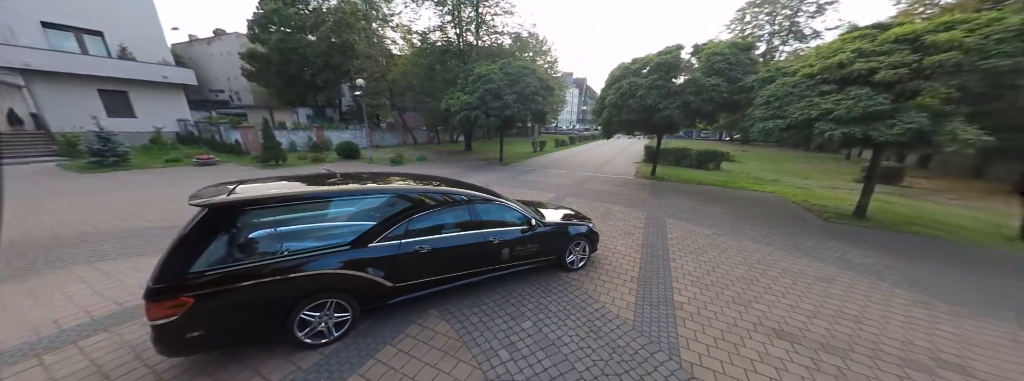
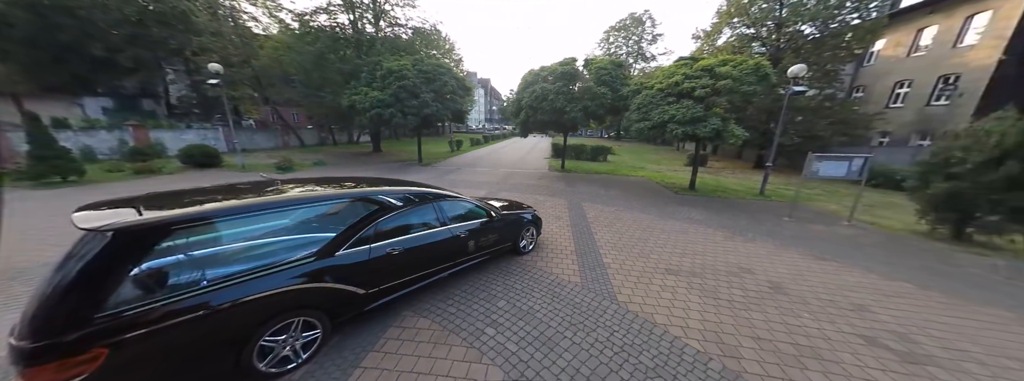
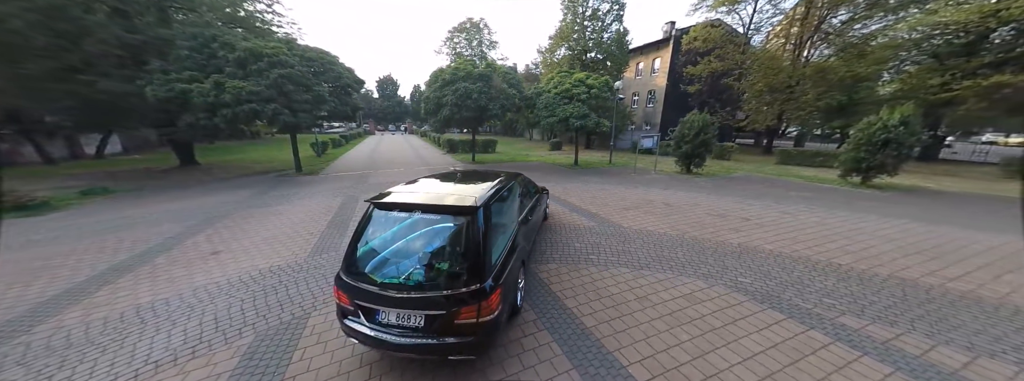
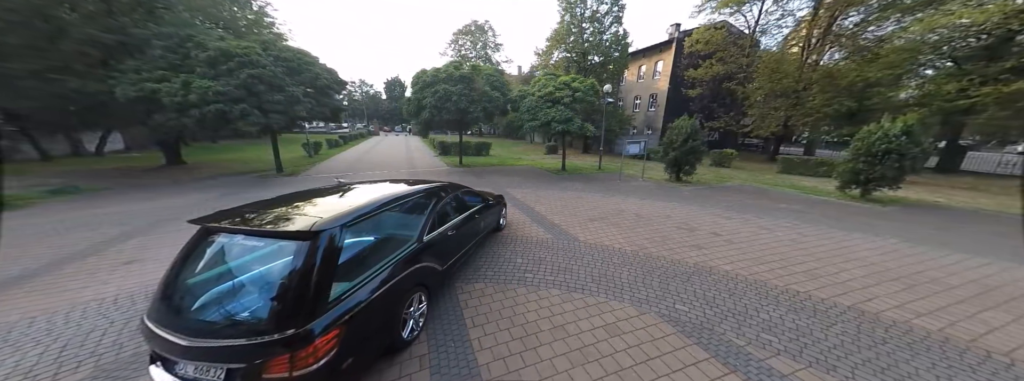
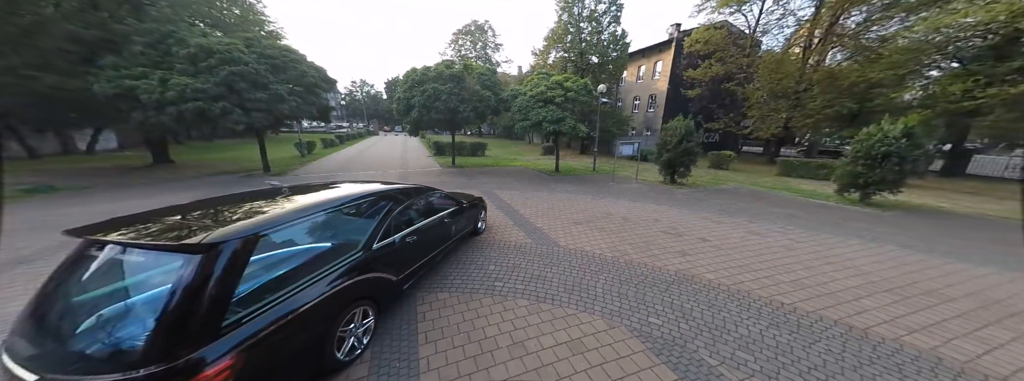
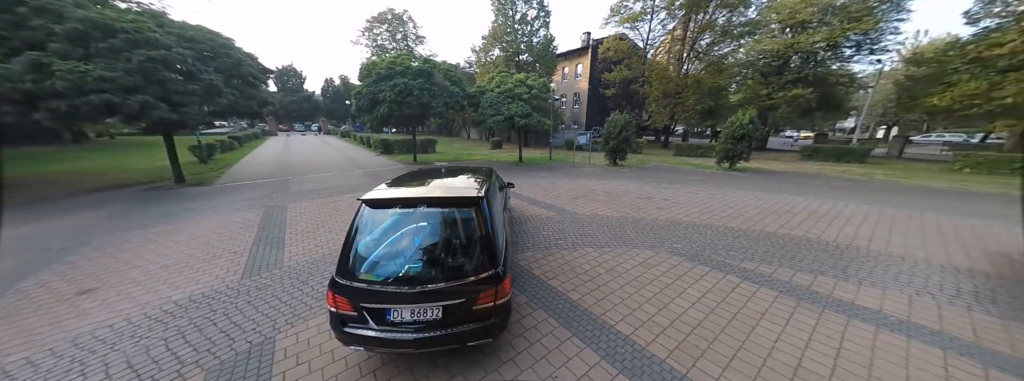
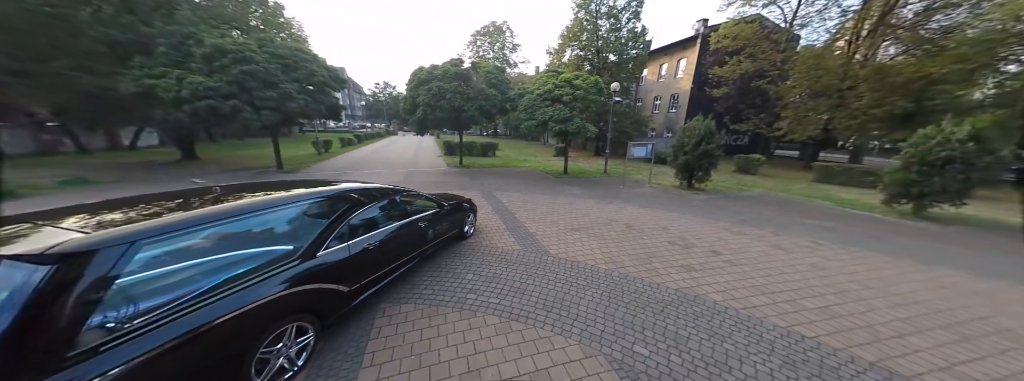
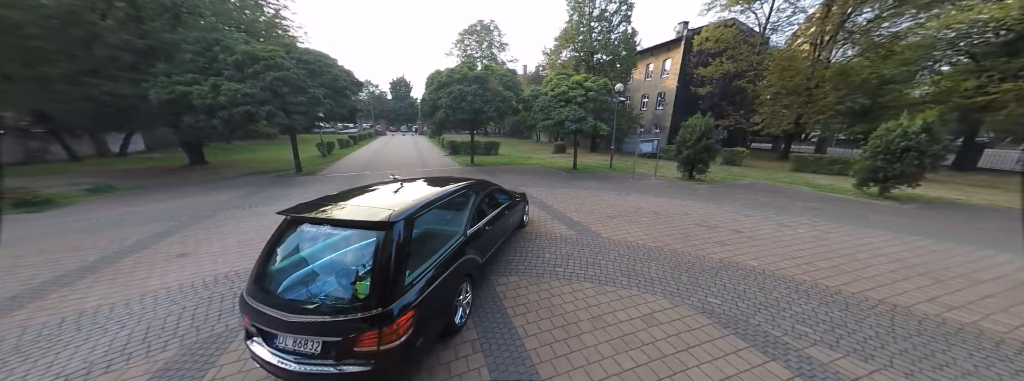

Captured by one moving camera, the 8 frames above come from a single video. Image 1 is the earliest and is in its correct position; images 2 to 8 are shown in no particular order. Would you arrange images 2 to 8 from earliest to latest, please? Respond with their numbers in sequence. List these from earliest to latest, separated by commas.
2, 7, 5, 4, 8, 3, 6
